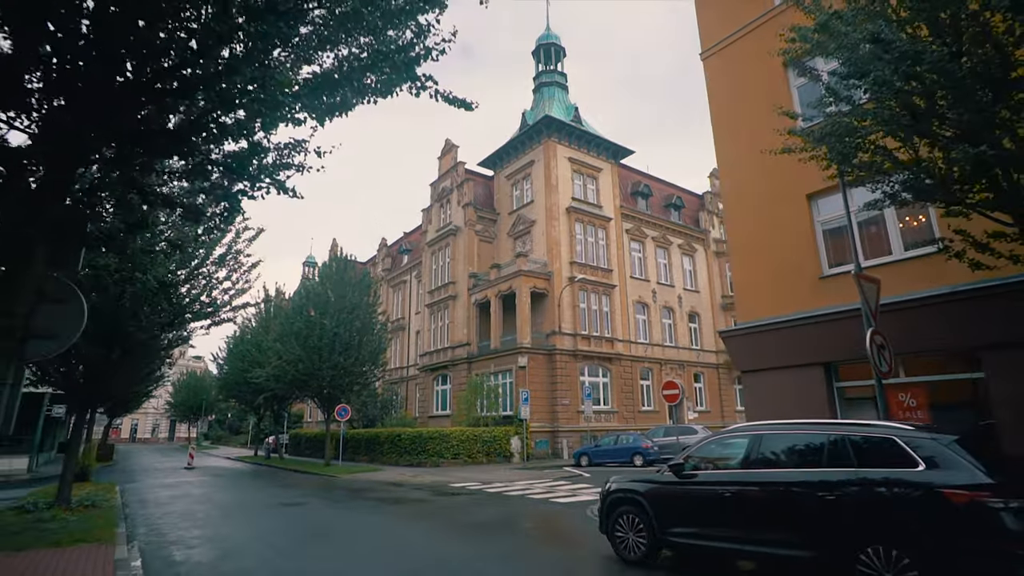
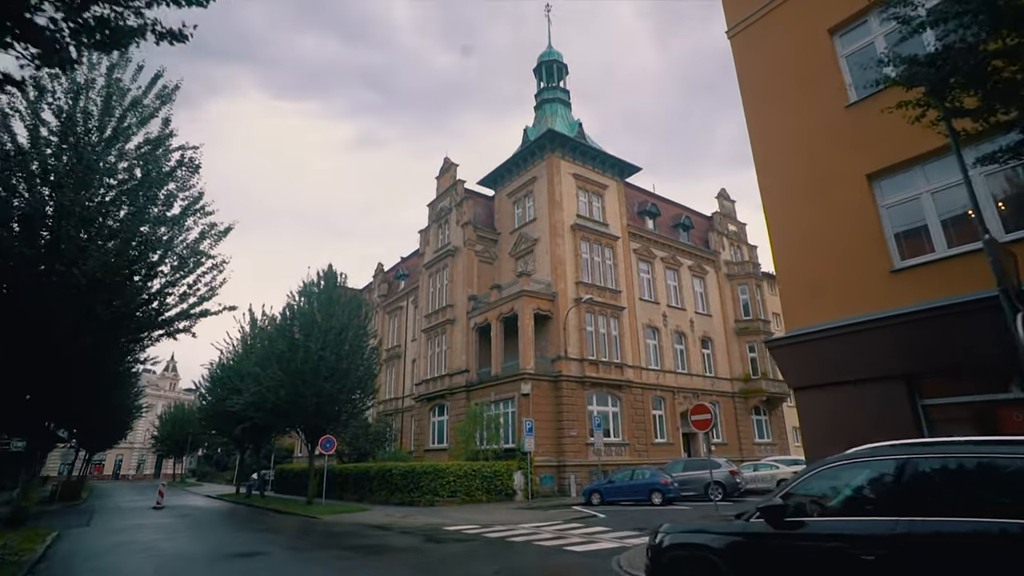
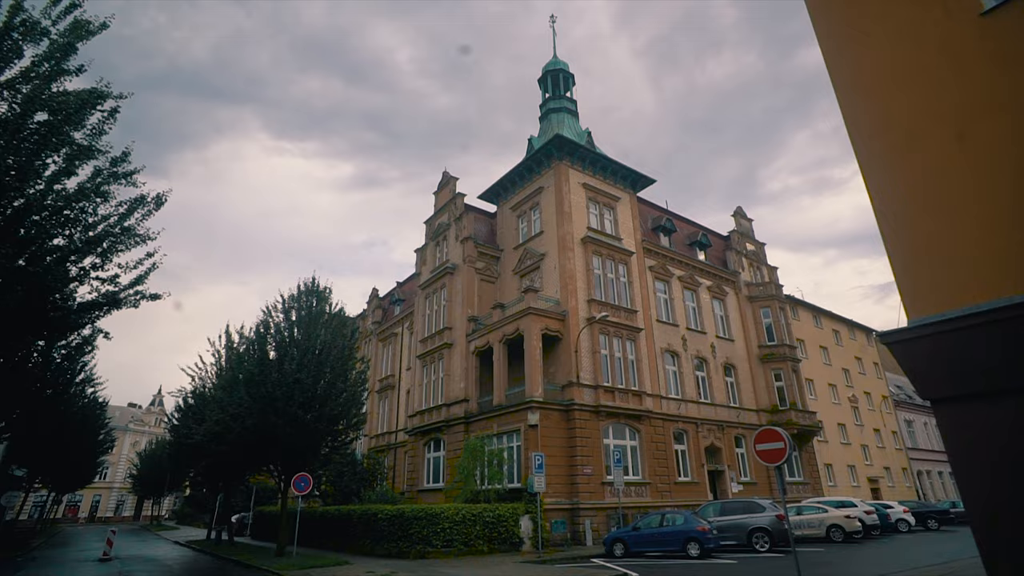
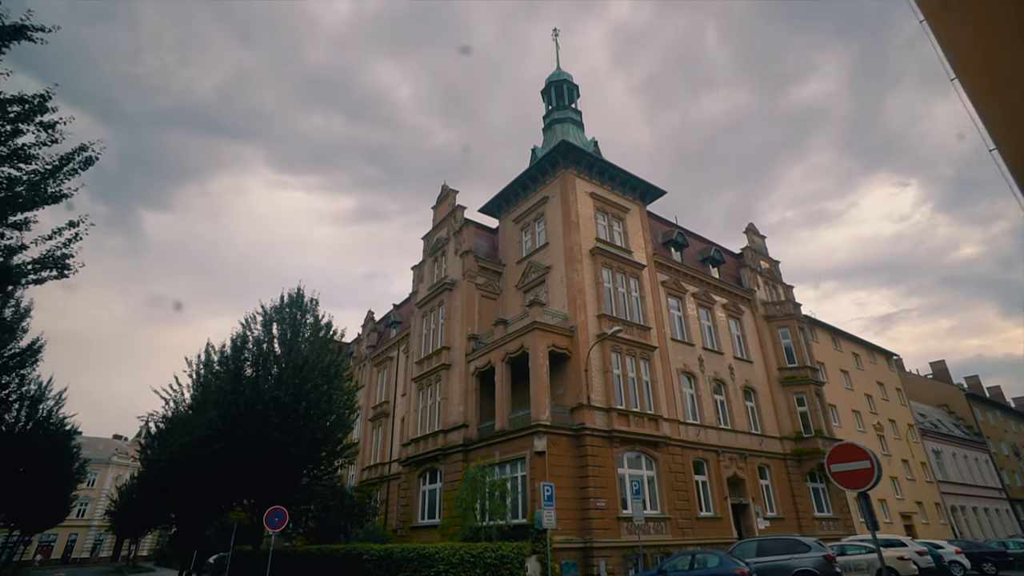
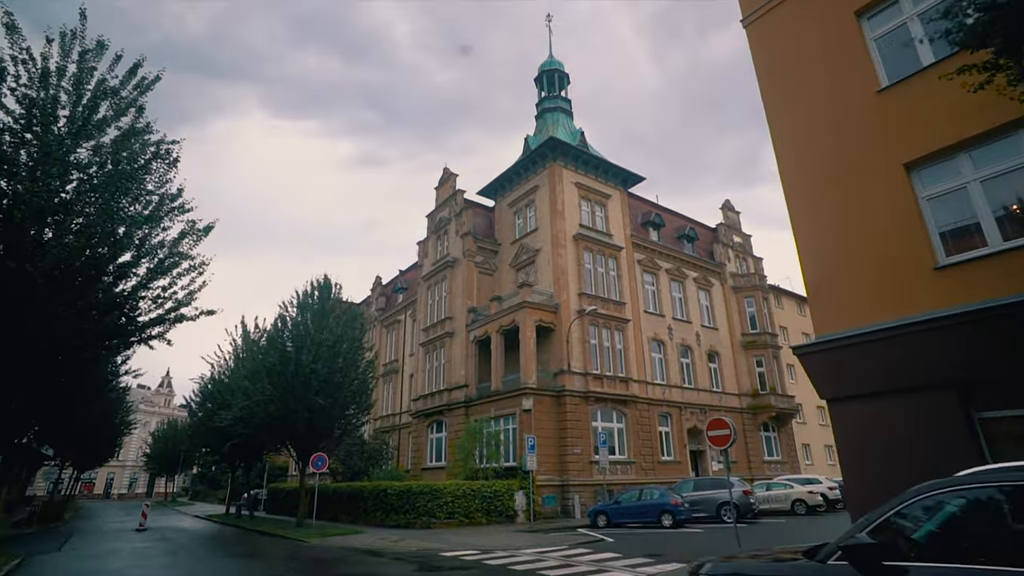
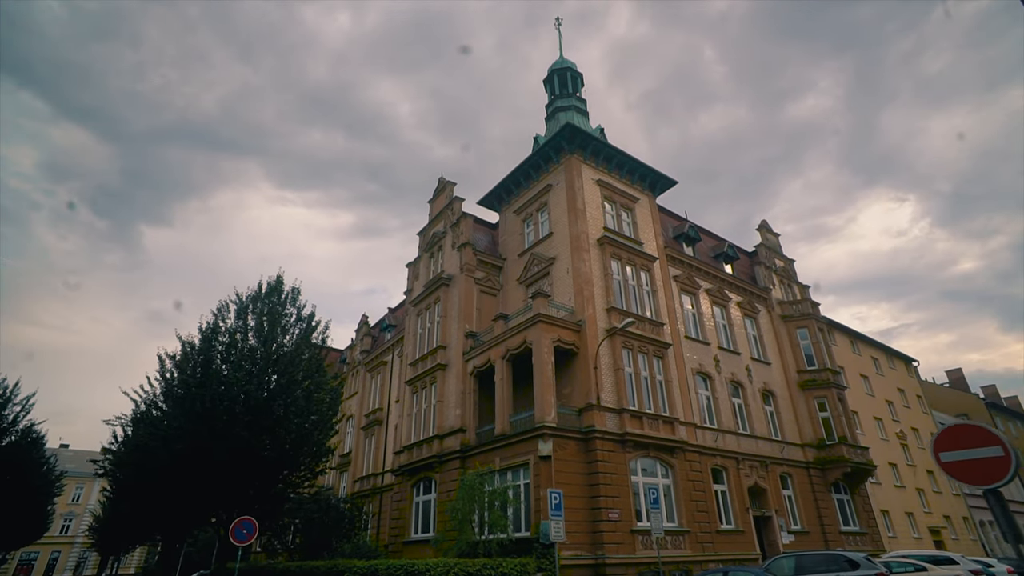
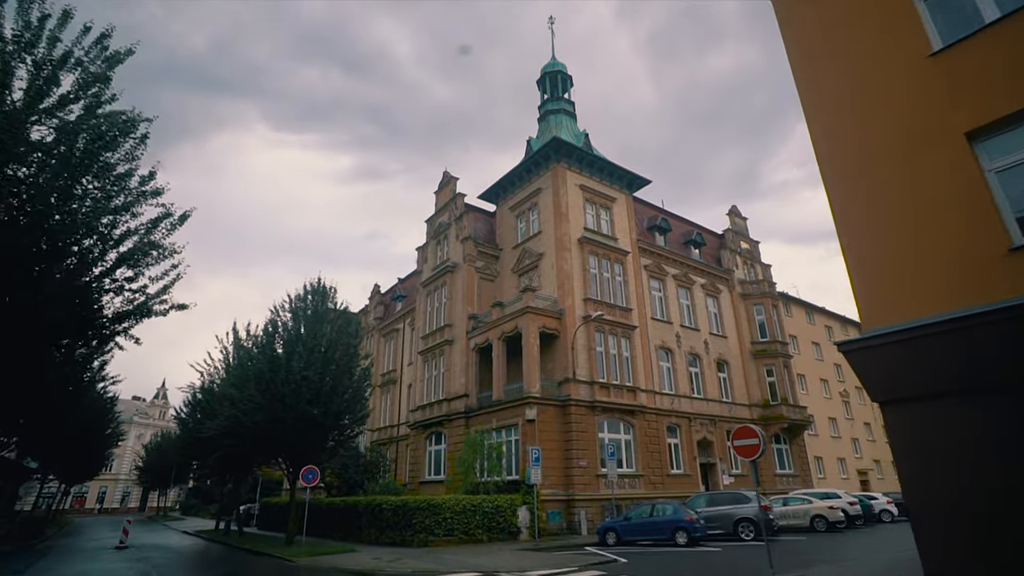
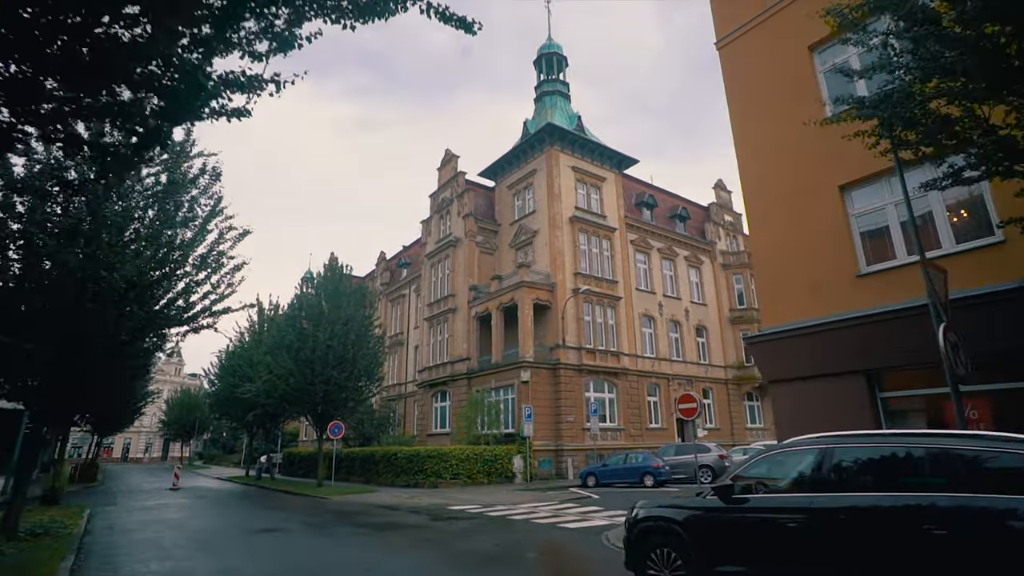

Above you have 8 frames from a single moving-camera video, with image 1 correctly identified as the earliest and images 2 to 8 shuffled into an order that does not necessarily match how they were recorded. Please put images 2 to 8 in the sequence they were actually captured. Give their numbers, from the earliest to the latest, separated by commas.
8, 2, 5, 7, 3, 4, 6
